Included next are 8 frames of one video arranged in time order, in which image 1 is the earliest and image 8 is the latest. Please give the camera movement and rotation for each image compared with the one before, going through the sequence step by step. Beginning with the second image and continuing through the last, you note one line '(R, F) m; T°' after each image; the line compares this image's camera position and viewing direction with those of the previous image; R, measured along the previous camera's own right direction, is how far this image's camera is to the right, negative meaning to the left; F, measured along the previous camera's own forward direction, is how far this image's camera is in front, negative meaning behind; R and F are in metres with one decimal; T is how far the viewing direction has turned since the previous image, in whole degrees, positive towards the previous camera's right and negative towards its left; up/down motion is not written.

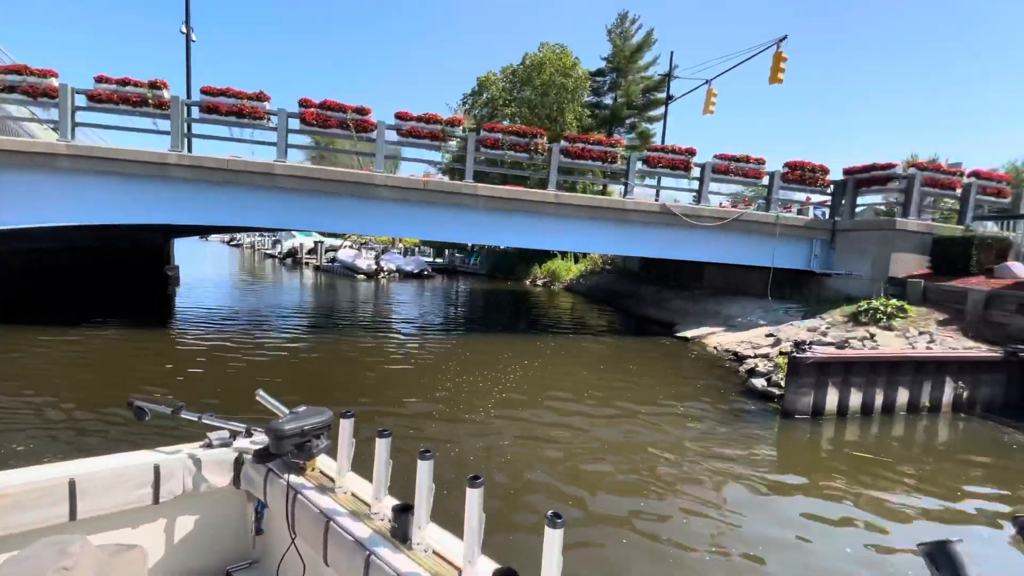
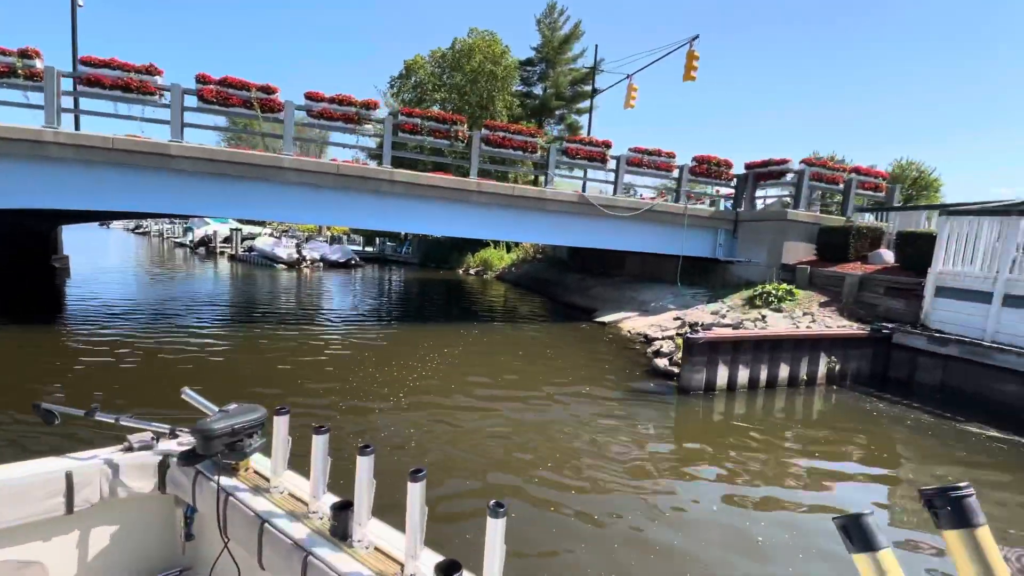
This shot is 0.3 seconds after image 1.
(+0.4, -0.1) m; +7°
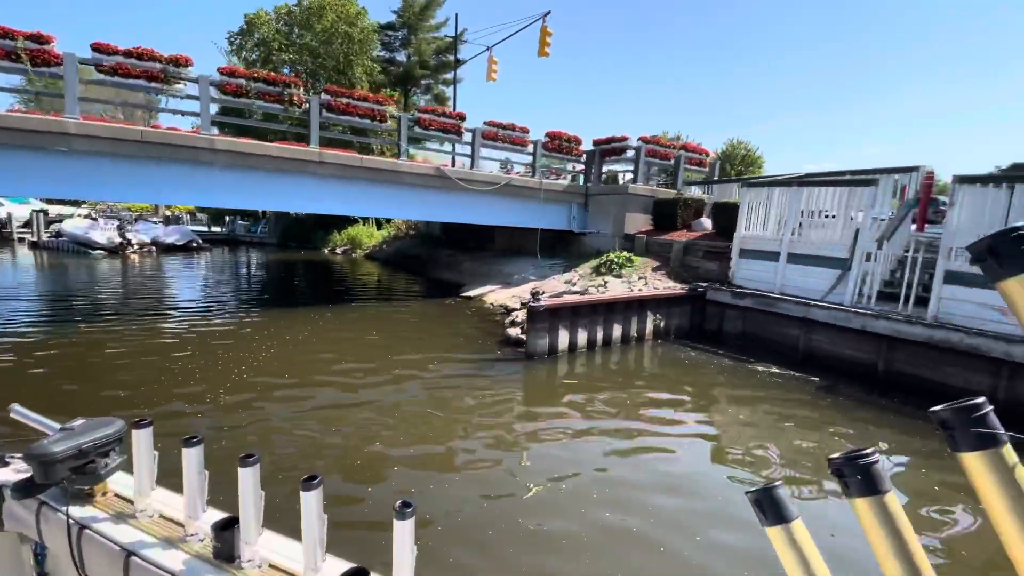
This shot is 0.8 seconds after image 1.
(+0.5, -0.1) m; +14°
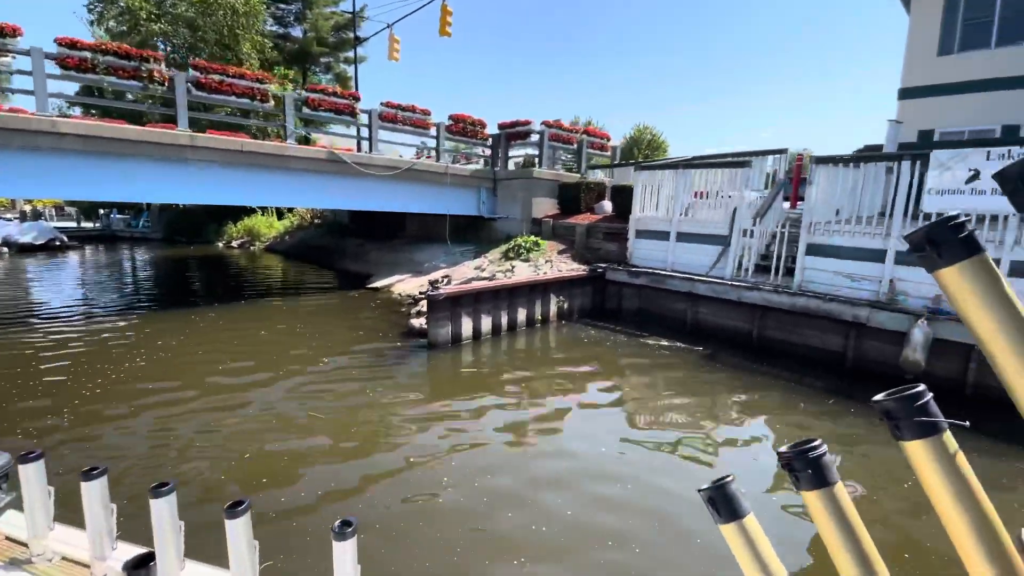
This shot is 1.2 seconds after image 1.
(+0.4, +0.1) m; +9°
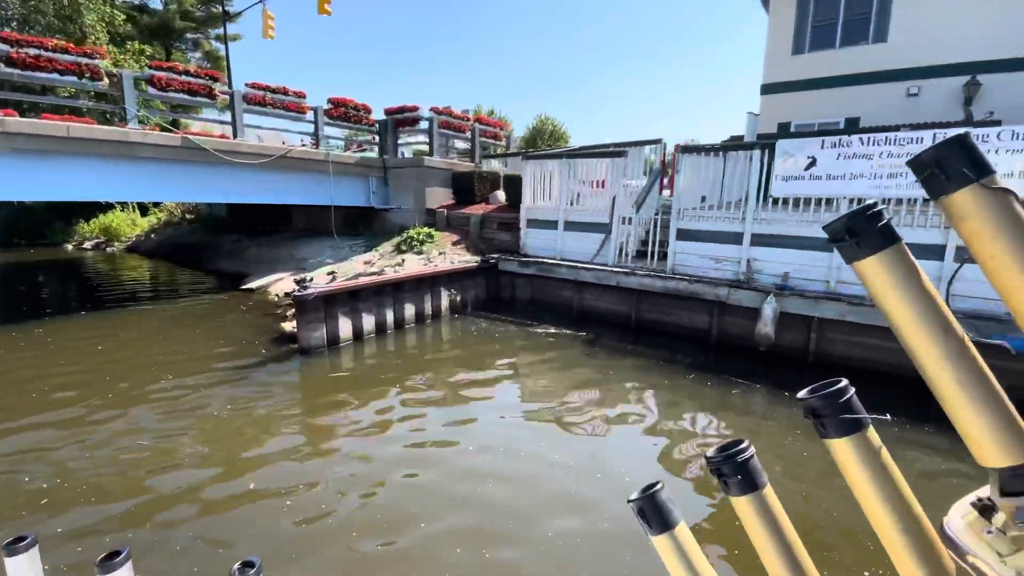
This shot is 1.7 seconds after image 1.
(+0.5, +0.2) m; +10°
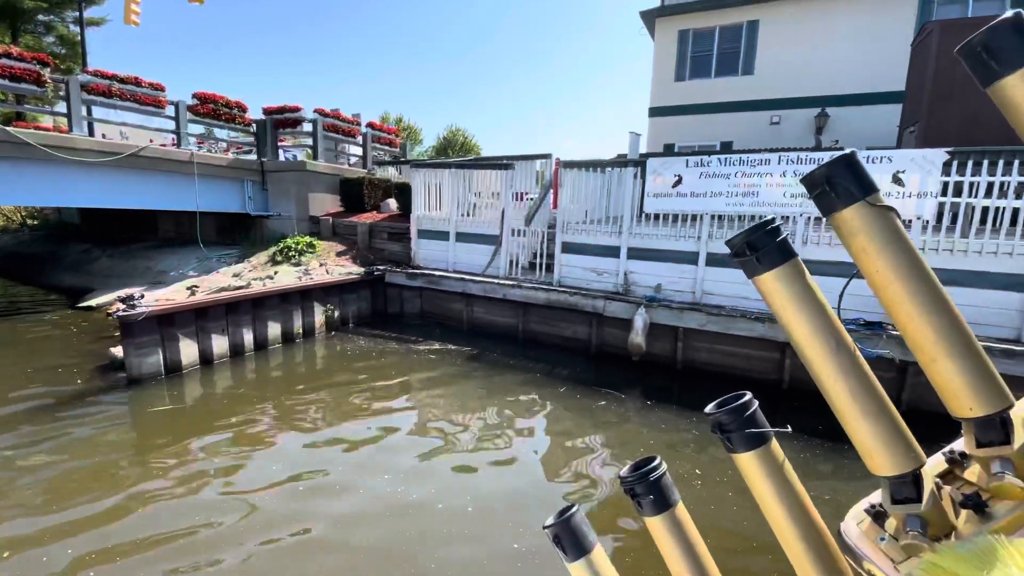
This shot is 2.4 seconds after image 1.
(+0.6, +0.3) m; +10°
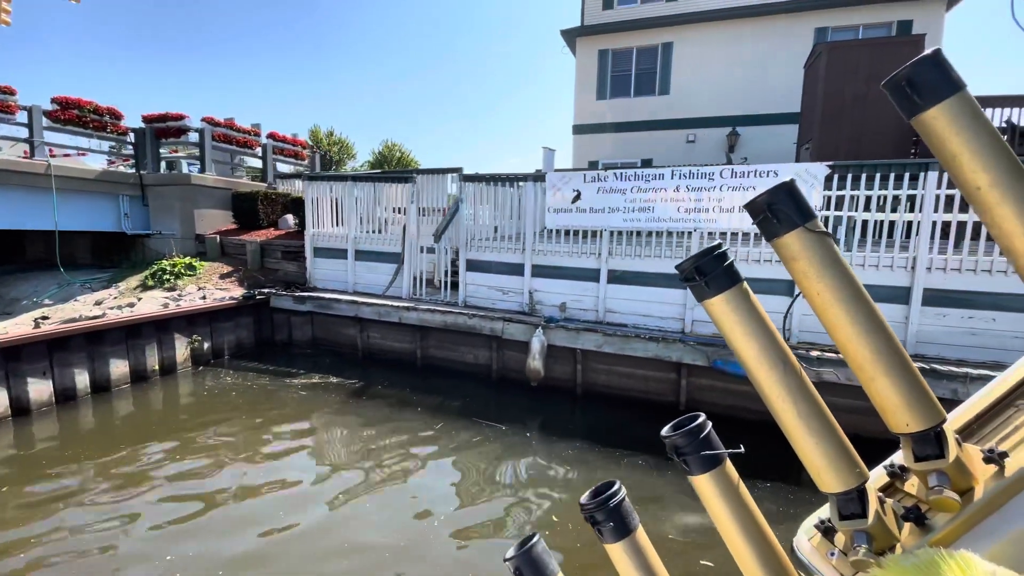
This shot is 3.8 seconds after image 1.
(+0.8, +0.5) m; +7°
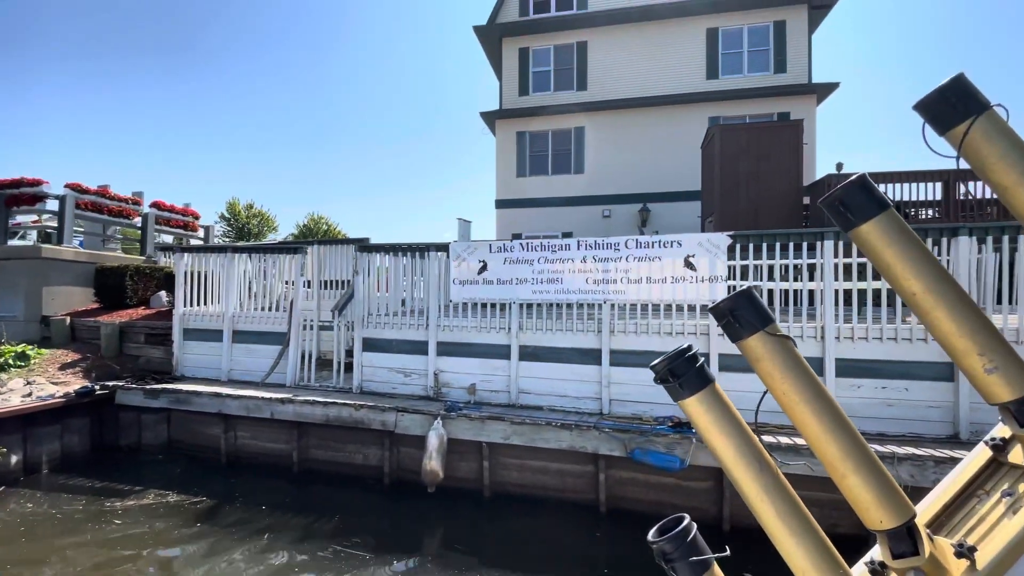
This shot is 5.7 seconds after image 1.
(+0.4, +0.7) m; +8°
